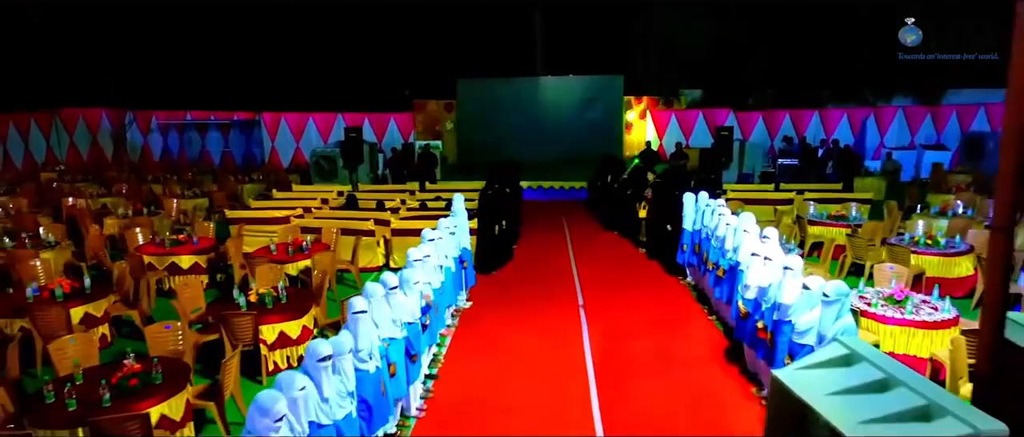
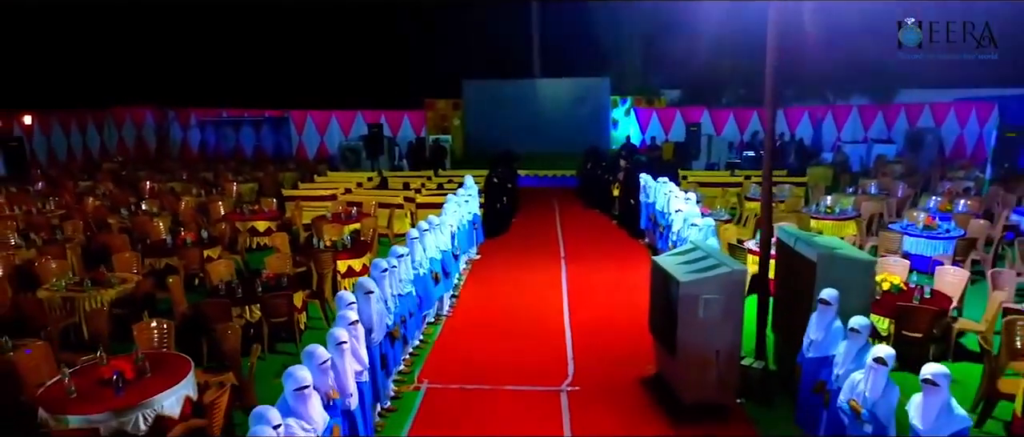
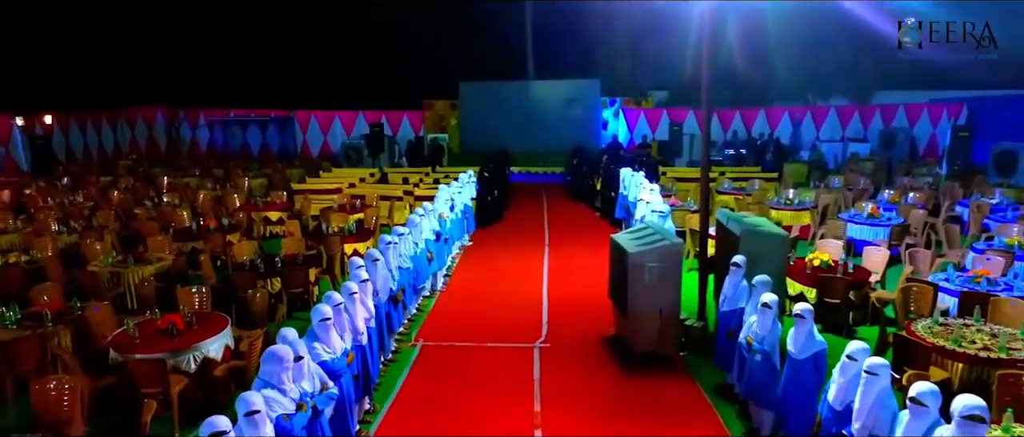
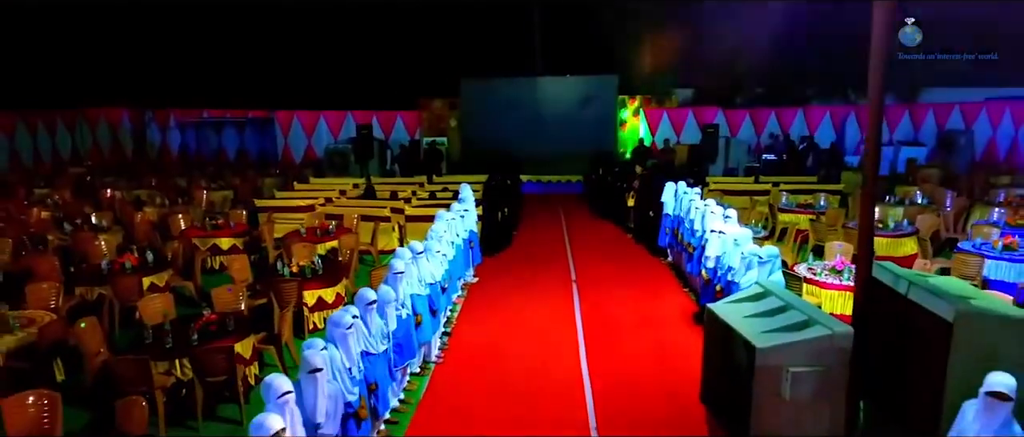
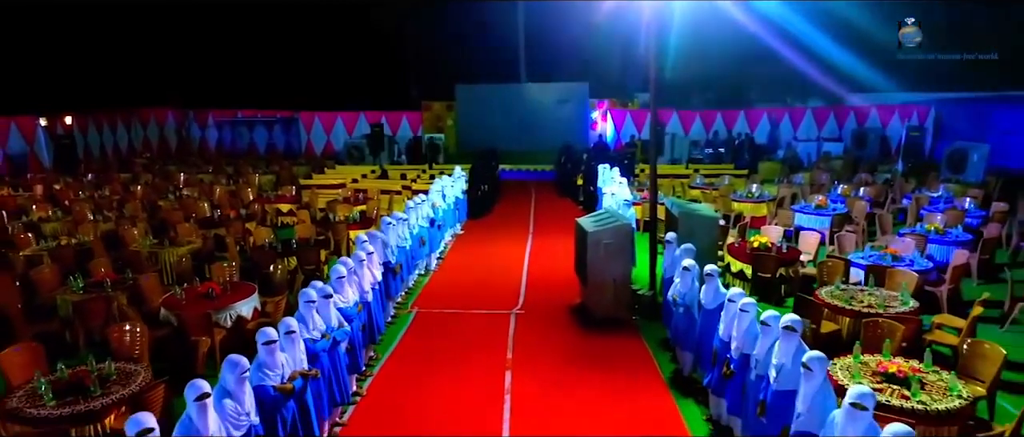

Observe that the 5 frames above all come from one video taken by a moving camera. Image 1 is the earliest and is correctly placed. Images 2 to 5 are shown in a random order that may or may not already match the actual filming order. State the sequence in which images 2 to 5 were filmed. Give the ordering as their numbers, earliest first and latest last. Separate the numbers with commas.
4, 2, 3, 5
